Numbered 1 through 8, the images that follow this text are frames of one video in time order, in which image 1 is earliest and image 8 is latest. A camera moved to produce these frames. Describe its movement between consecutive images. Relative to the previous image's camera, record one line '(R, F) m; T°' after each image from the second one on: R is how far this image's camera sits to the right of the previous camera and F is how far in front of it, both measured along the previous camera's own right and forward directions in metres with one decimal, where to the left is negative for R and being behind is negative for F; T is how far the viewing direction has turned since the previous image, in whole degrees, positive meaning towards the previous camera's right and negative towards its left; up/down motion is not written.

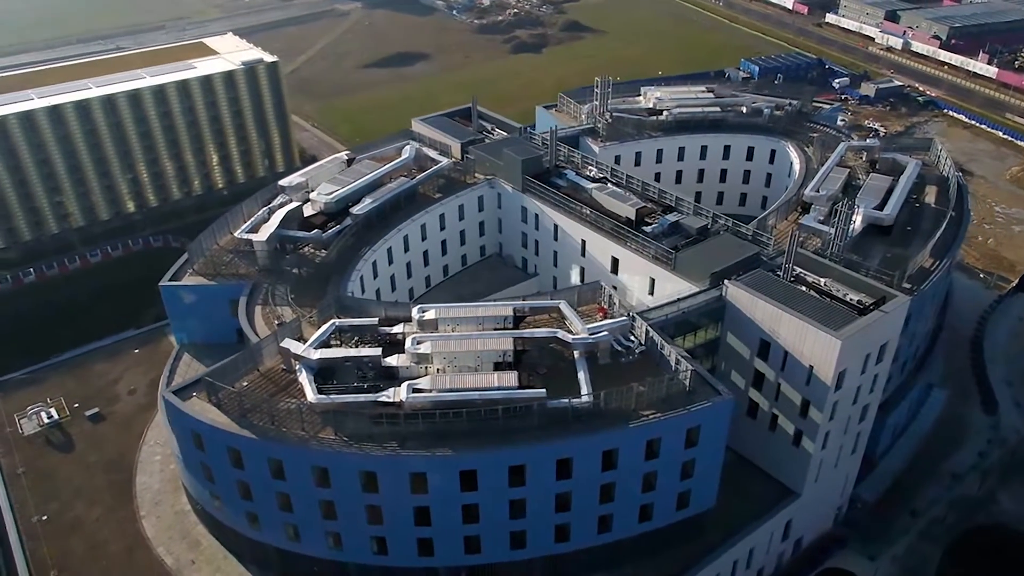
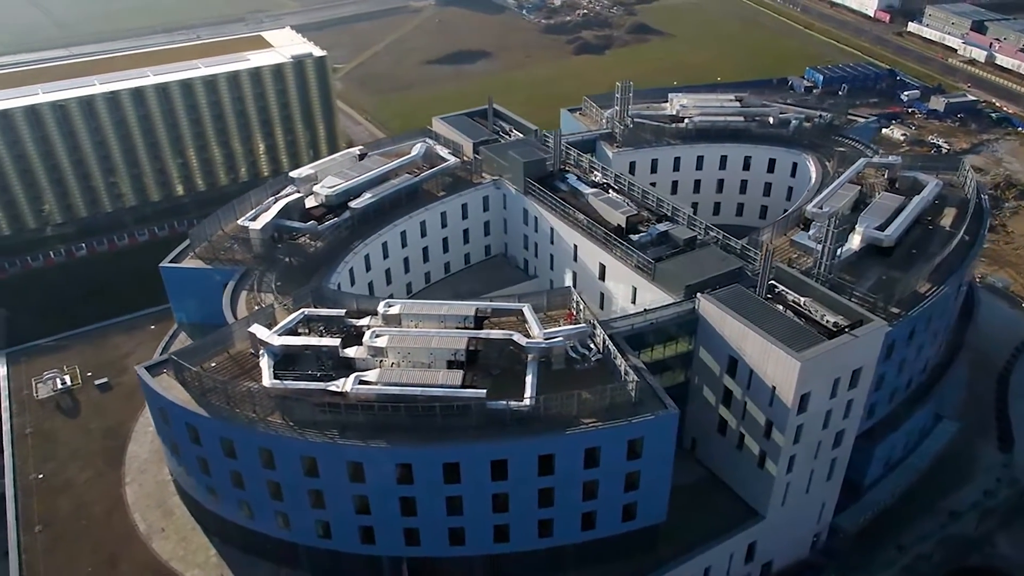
(+6.1, -0.1) m; -6°
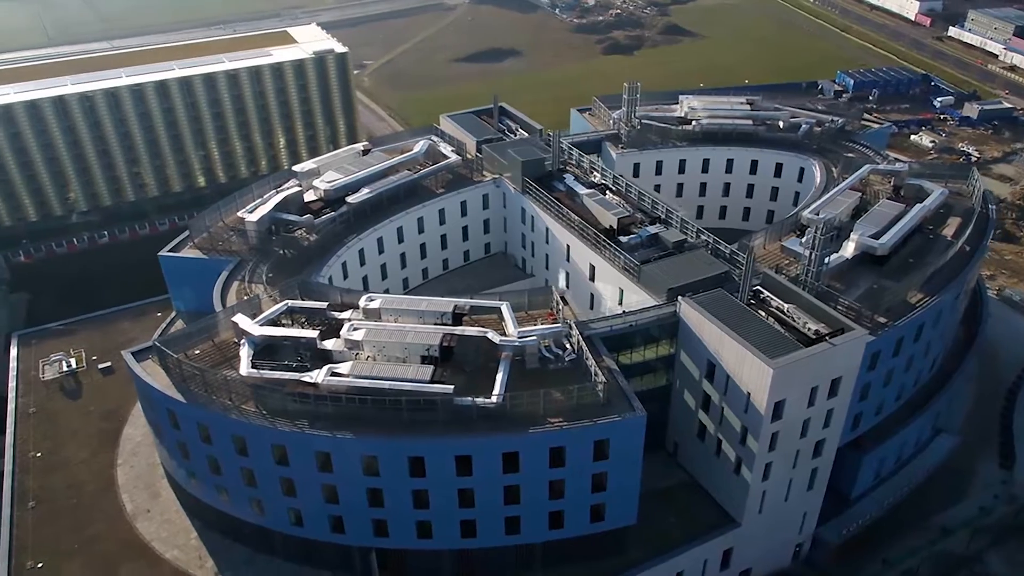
(+3.2, -0.2) m; -3°
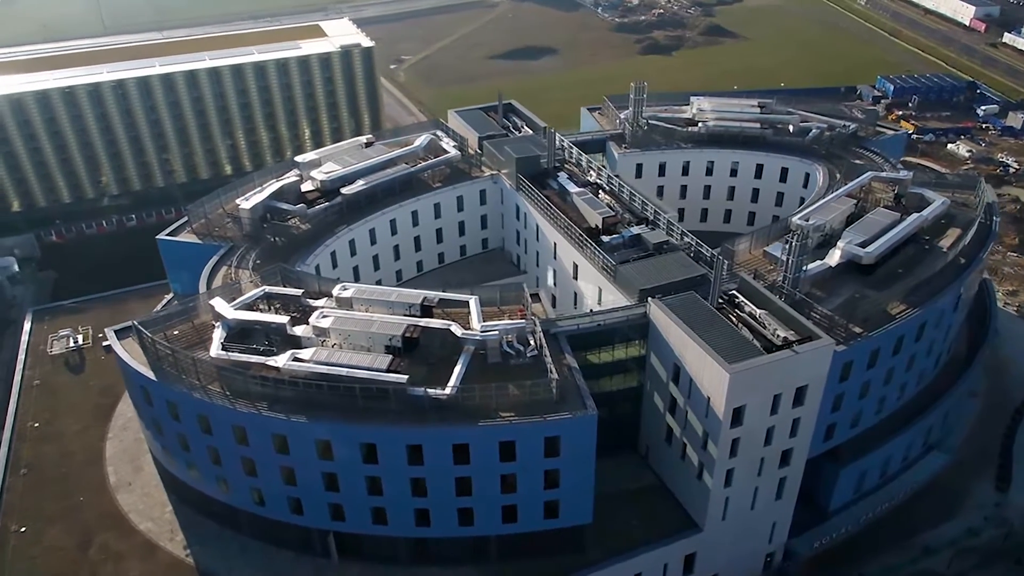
(+4.4, -0.2) m; -4°
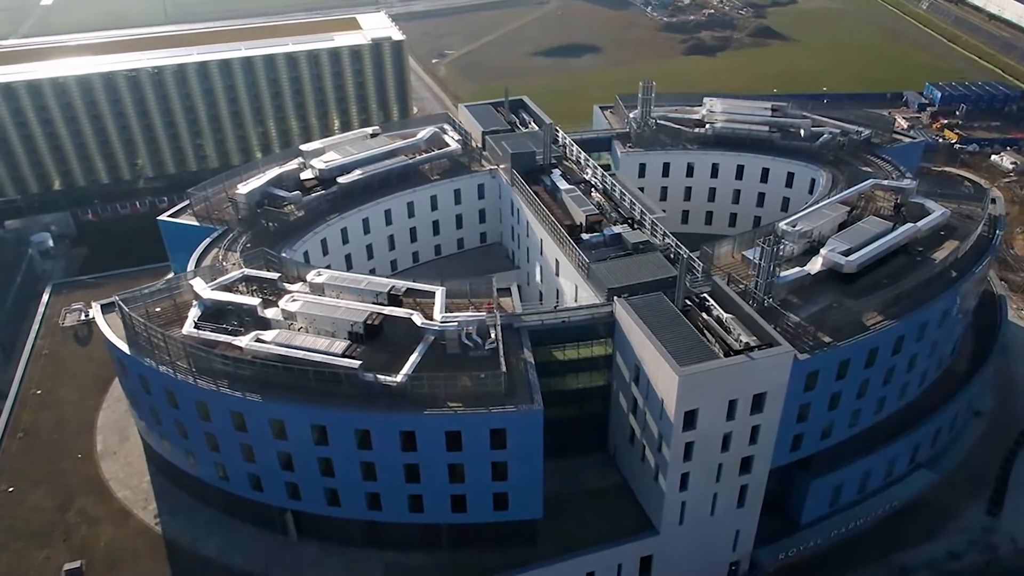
(+5.0, -0.1) m; -4°
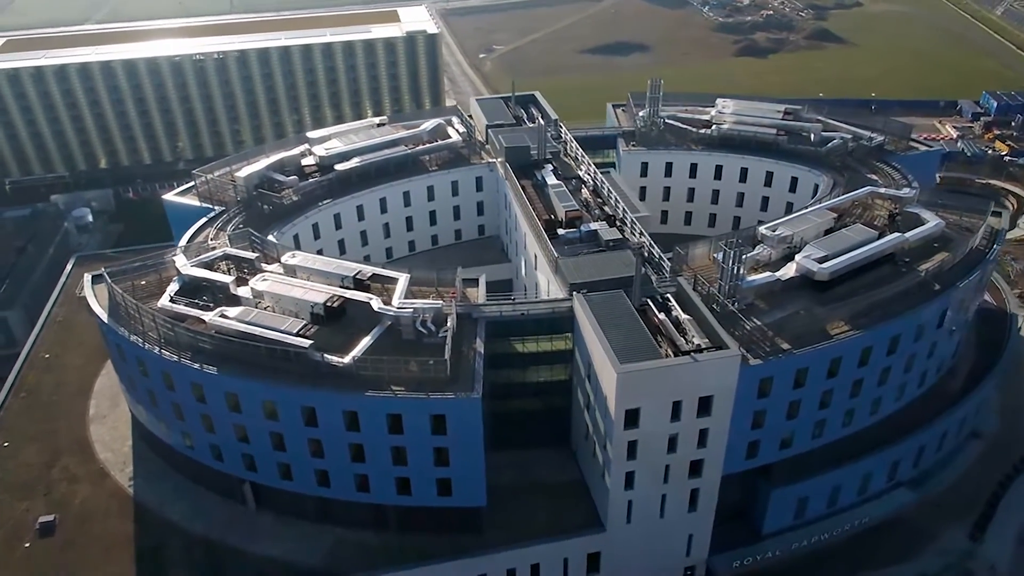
(+5.8, -0.2) m; -5°
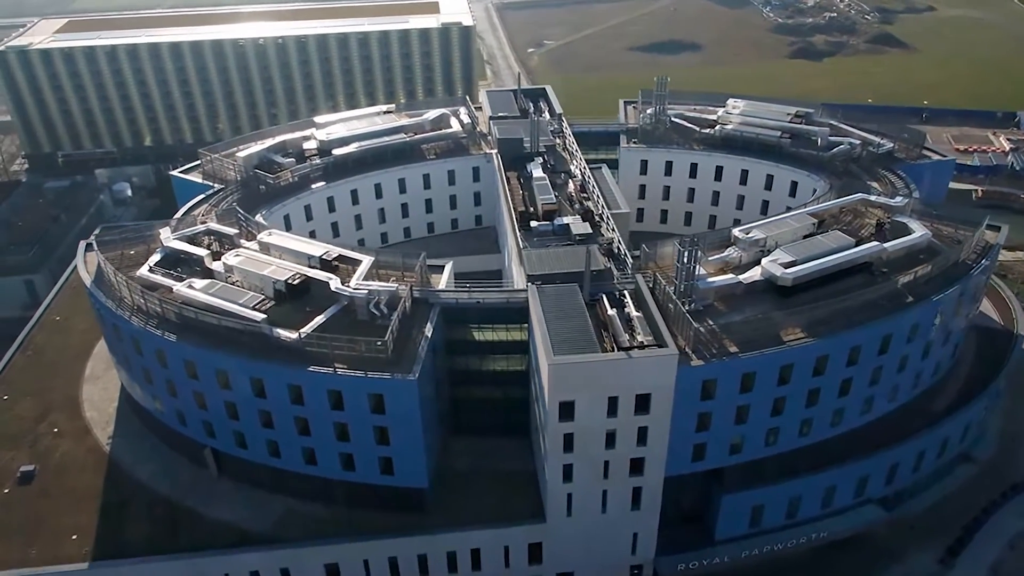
(+6.2, -0.2) m; -5°
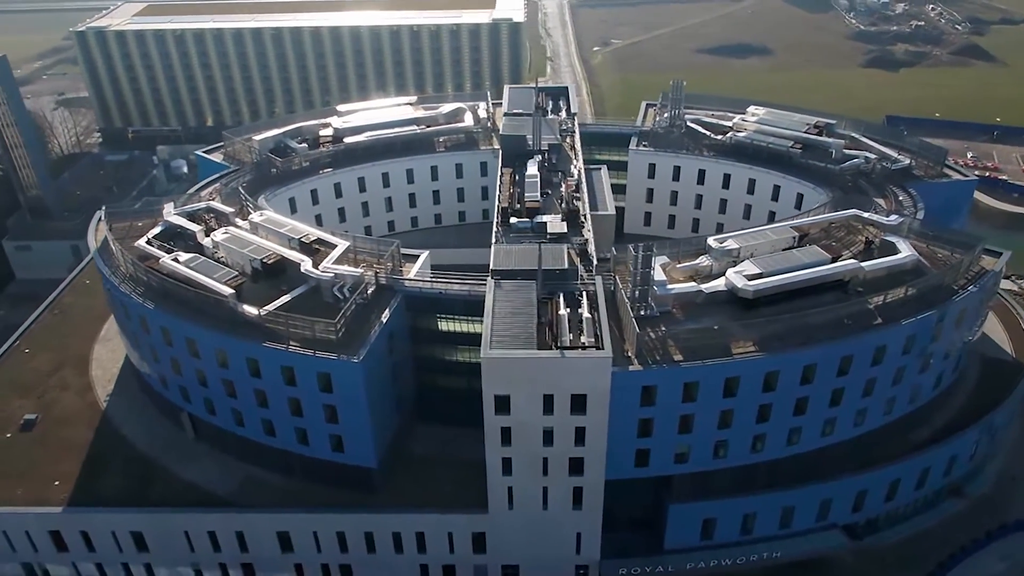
(+7.0, -0.4) m; -6°
